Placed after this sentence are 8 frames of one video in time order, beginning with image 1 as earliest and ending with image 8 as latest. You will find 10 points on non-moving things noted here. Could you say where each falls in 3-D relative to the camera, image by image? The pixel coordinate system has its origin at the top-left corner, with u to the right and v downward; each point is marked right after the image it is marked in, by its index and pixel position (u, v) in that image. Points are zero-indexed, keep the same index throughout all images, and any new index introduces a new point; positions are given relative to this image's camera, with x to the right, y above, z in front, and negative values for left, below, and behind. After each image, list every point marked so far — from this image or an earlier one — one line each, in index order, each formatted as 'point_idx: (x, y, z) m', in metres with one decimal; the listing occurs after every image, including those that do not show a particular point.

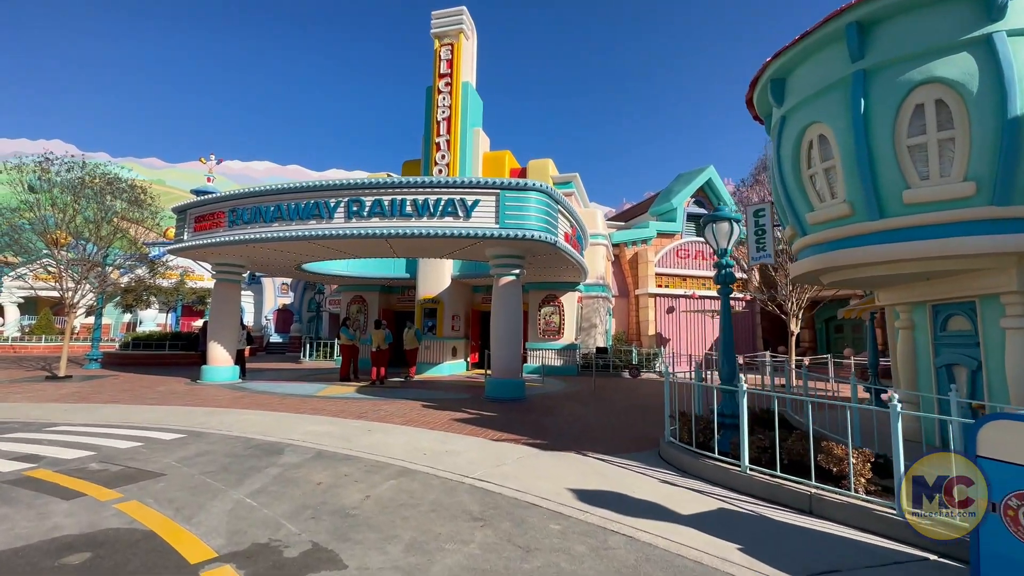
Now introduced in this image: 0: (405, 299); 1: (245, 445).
0: (-4.4, -0.4, +18.9) m
1: (-3.4, -2.0, +6.0) m
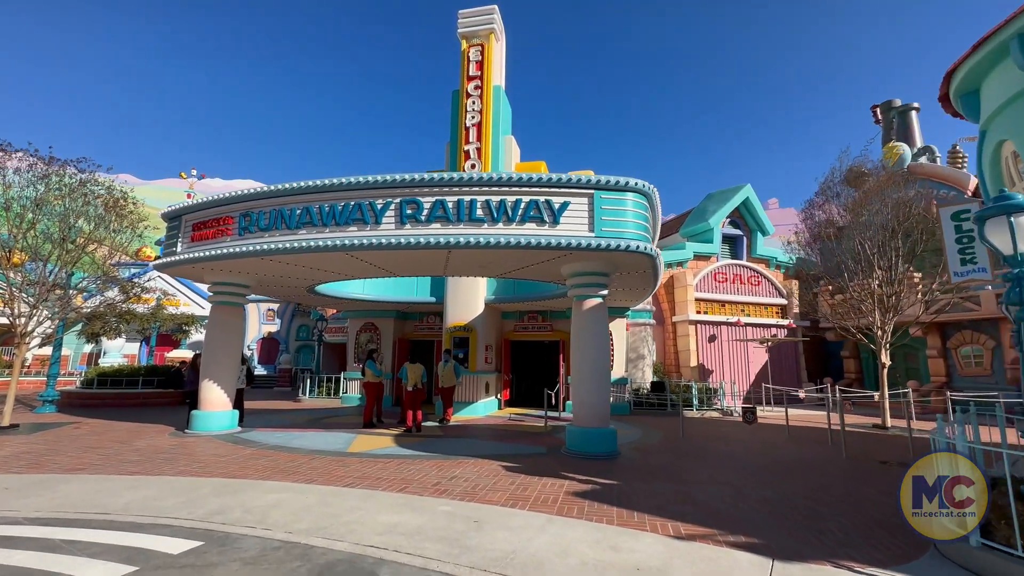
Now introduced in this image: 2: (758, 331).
0: (-3.2, -1.4, +16.6) m
1: (-1.6, -2.2, +3.6) m
2: (+10.0, -1.7, +19.4) m
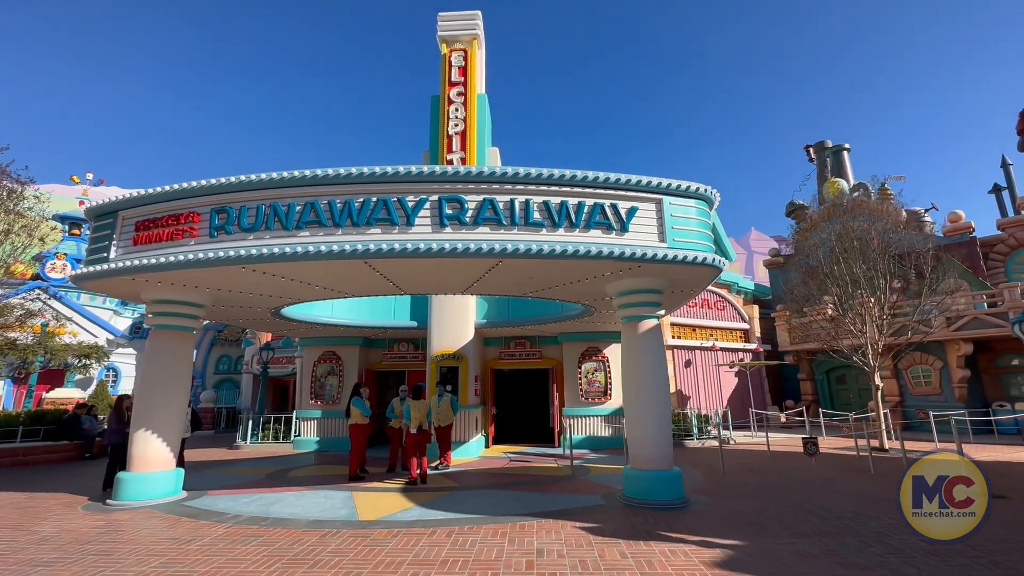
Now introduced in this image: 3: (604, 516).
0: (-3.7, -2.1, +14.6) m
1: (0.0, -2.1, +2.0) m
2: (+8.8, -2.7, +19.5) m
3: (+1.3, -3.1, +6.5) m
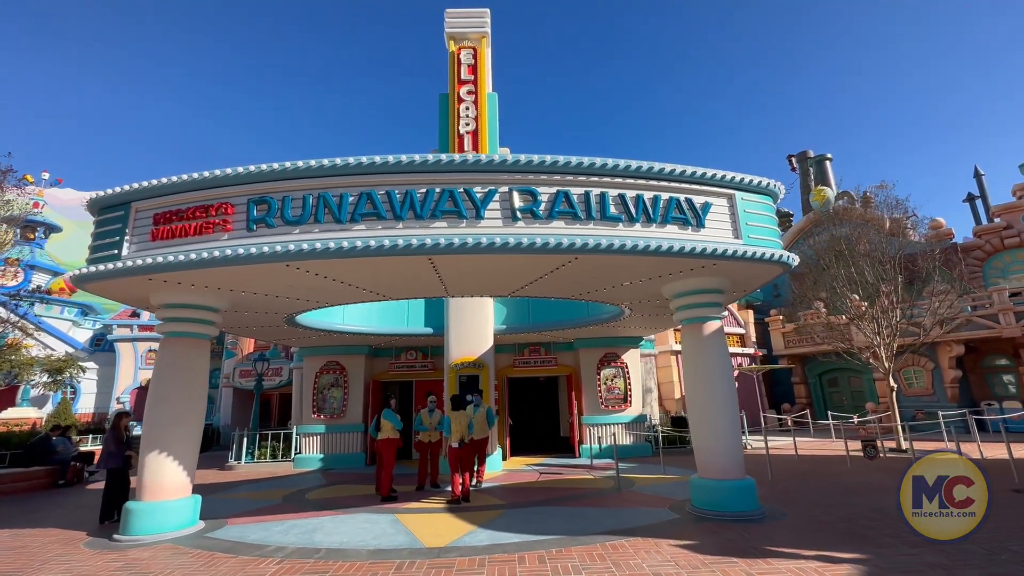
0: (-3.3, -2.2, +13.7) m
1: (+1.3, -2.0, +1.5) m
2: (+8.9, -3.0, +19.5) m
3: (+2.3, -3.1, +6.0) m
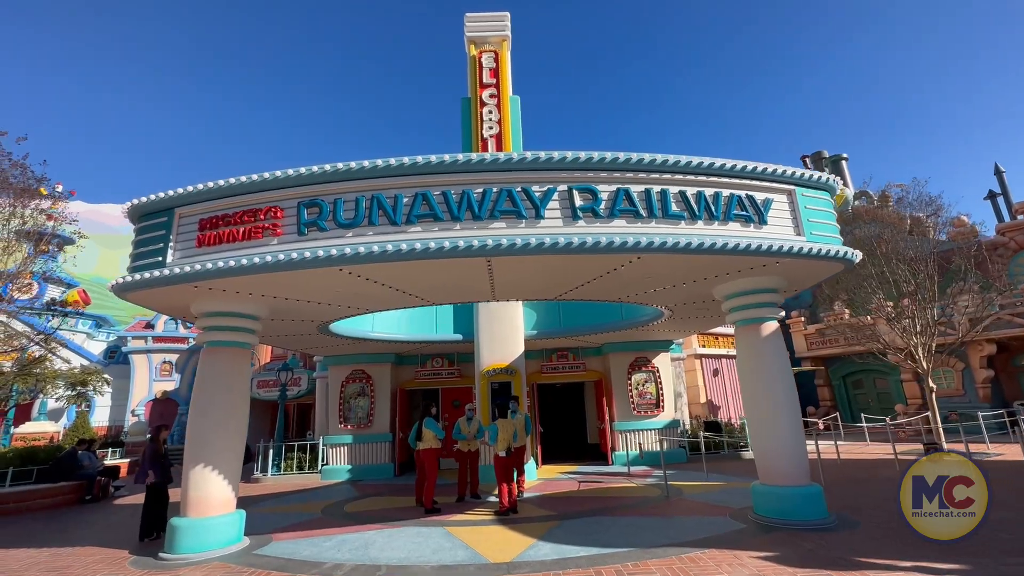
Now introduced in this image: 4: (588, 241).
0: (-2.5, -2.4, +13.5) m
1: (+2.1, -2.0, +1.3) m
2: (+9.7, -3.0, +19.2) m
3: (+3.1, -3.1, +5.7) m
4: (+0.9, +0.6, +5.6) m
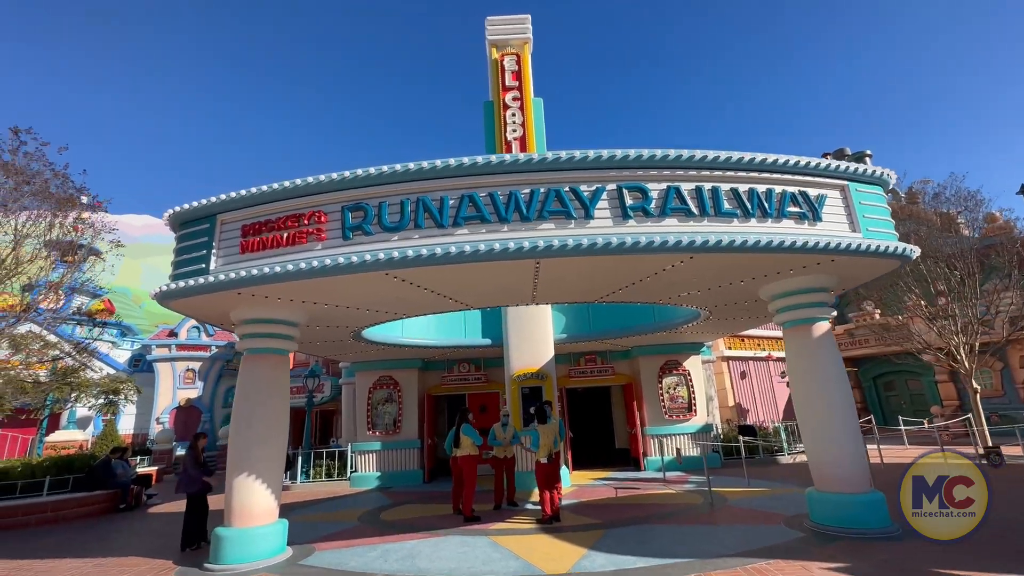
0: (-1.7, -2.5, +13.4) m
1: (+2.6, -1.9, +1.1) m
2: (+10.6, -3.1, +18.8) m
3: (+3.7, -3.1, +5.5) m
4: (+1.5, +0.5, +5.4) m
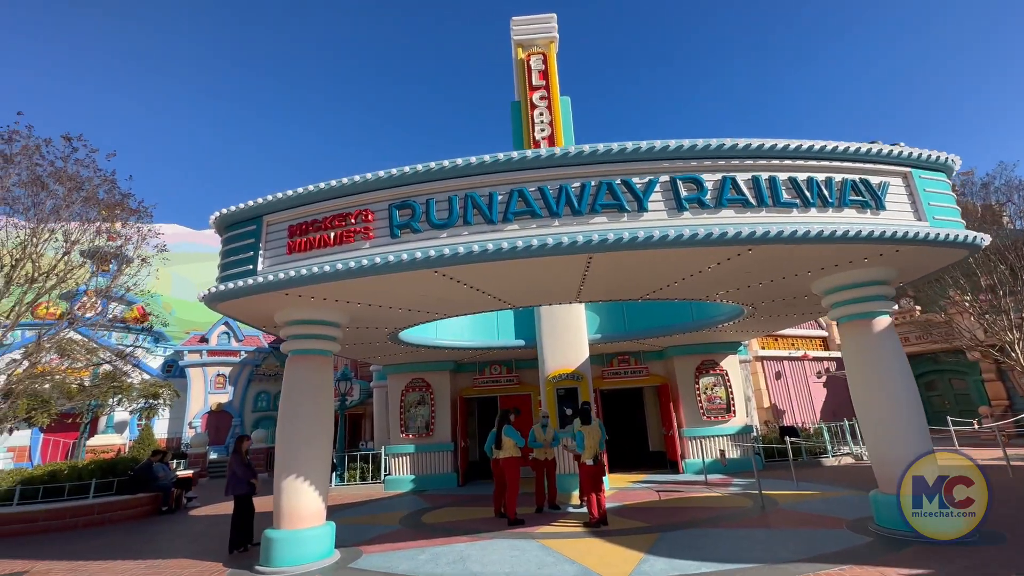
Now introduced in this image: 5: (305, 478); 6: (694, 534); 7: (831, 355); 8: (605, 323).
0: (-0.8, -2.6, +13.3) m
1: (+3.1, -1.8, +0.8) m
2: (+11.7, -3.0, +18.3) m
3: (+4.3, -3.0, +5.2) m
4: (+2.0, +0.6, +5.2) m
5: (-2.8, -2.6, +6.4) m
6: (+2.5, -3.5, +6.6) m
7: (+13.1, -2.7, +19.2) m
8: (+2.4, -0.9, +12.1) m
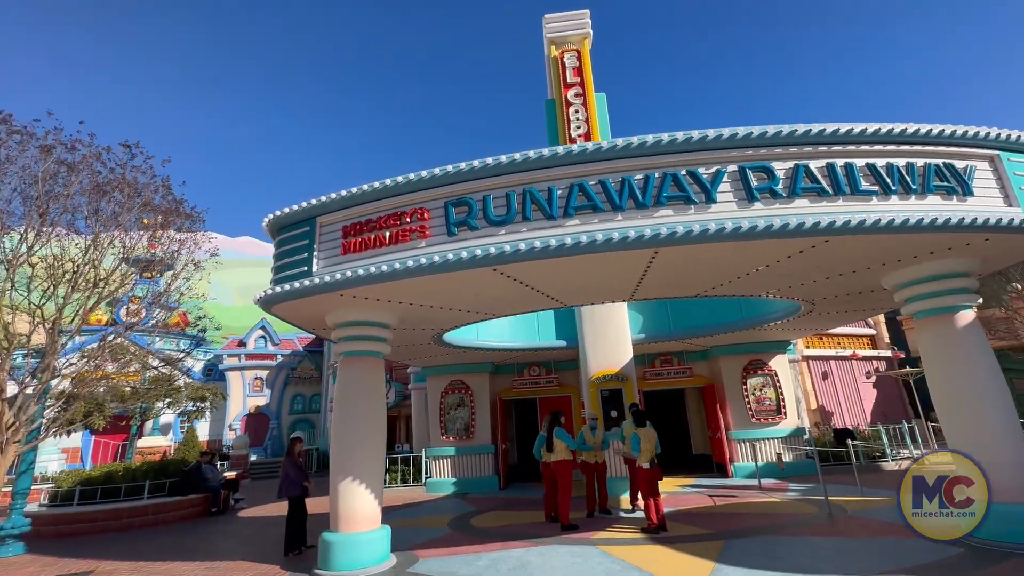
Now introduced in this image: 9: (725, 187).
0: (+0.3, -2.6, +13.1) m
1: (+3.6, -1.7, +0.5) m
2: (+13.0, -2.8, +17.5) m
3: (+5.1, -2.9, +4.8) m
4: (+2.7, +0.7, +5.0) m
5: (-2.0, -2.6, +6.3) m
6: (+3.3, -3.4, +6.3) m
7: (+14.4, -2.6, +18.4) m
8: (+3.4, -0.8, +11.8) m
9: (+2.3, +1.1, +5.2) m
